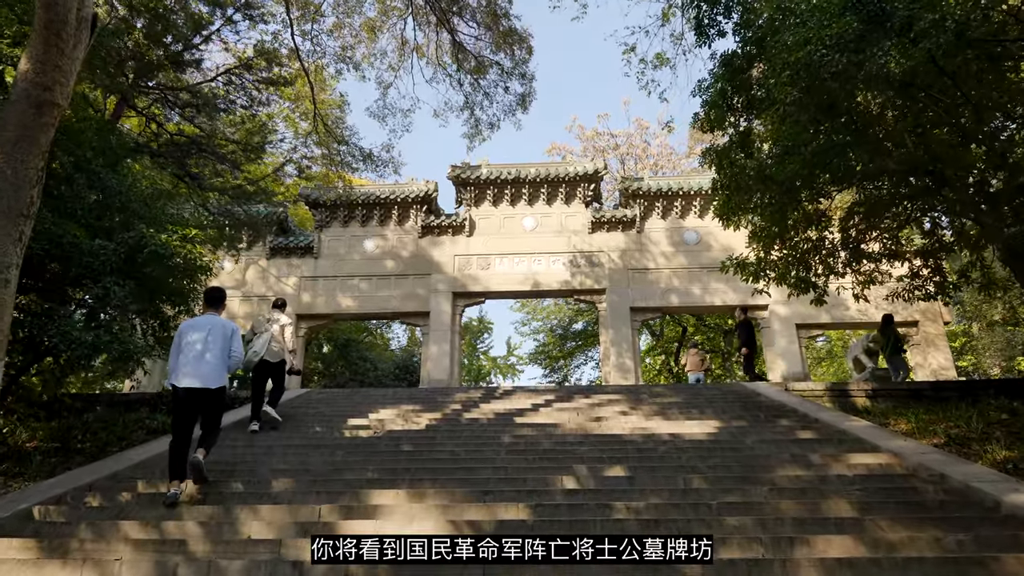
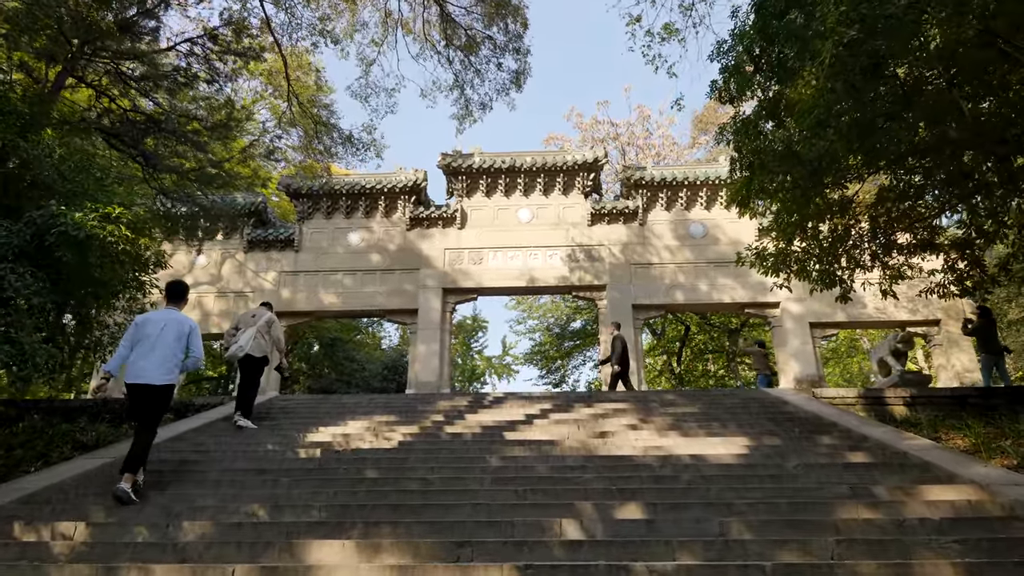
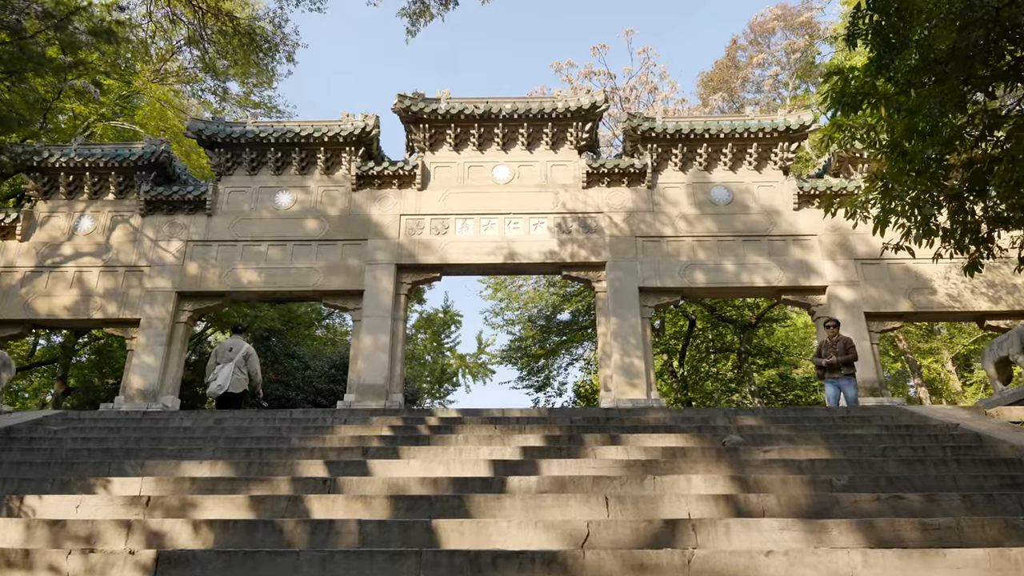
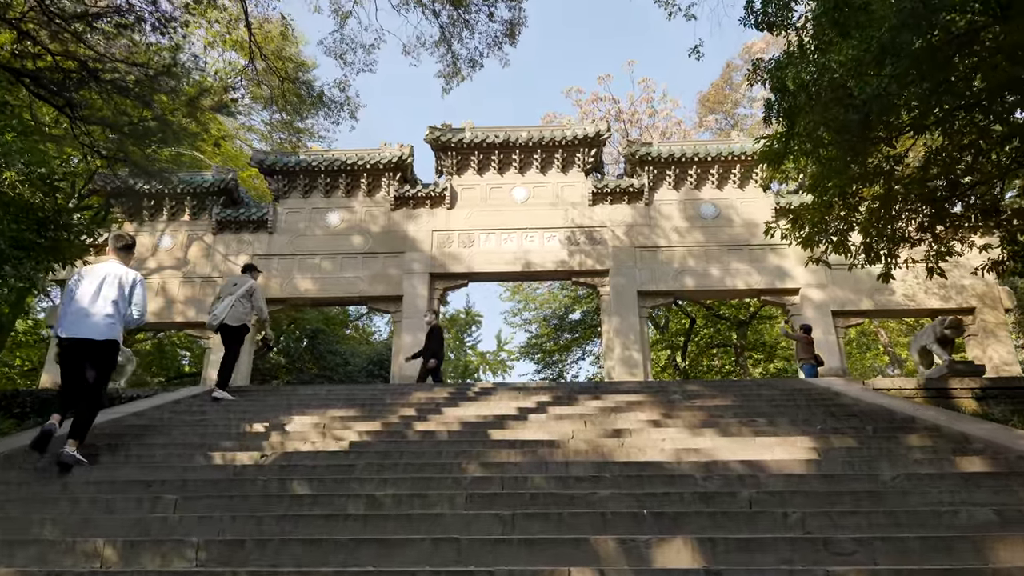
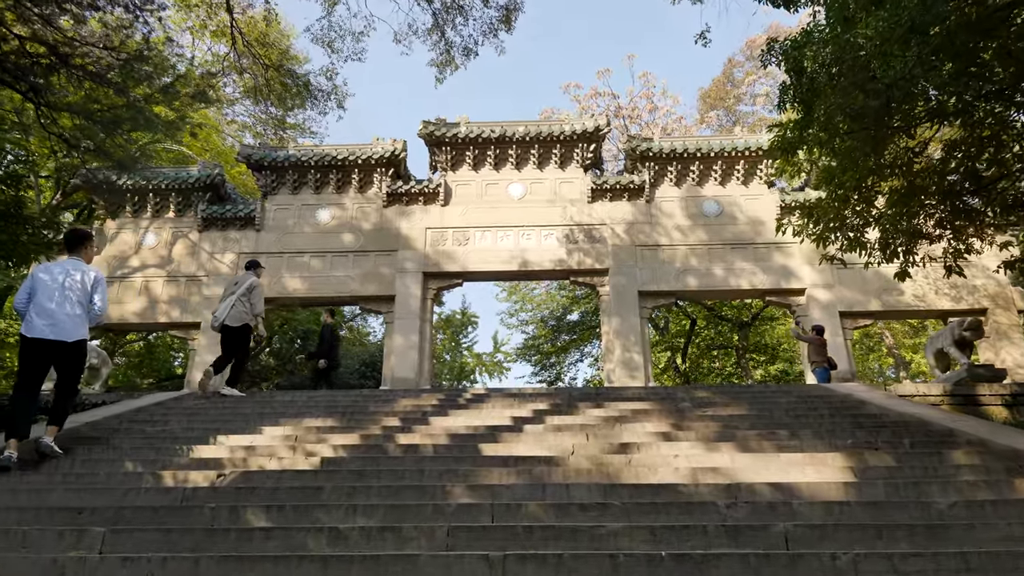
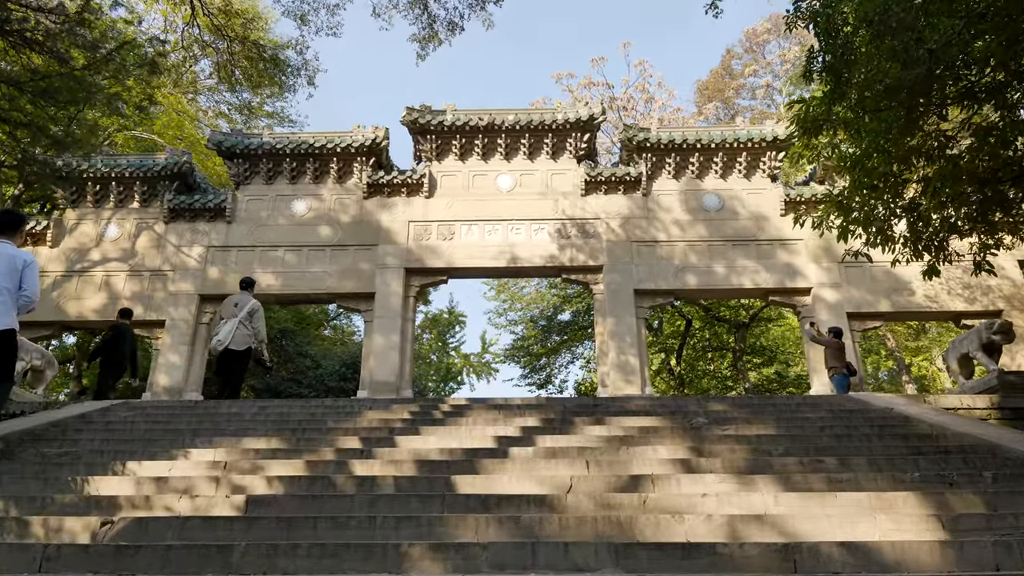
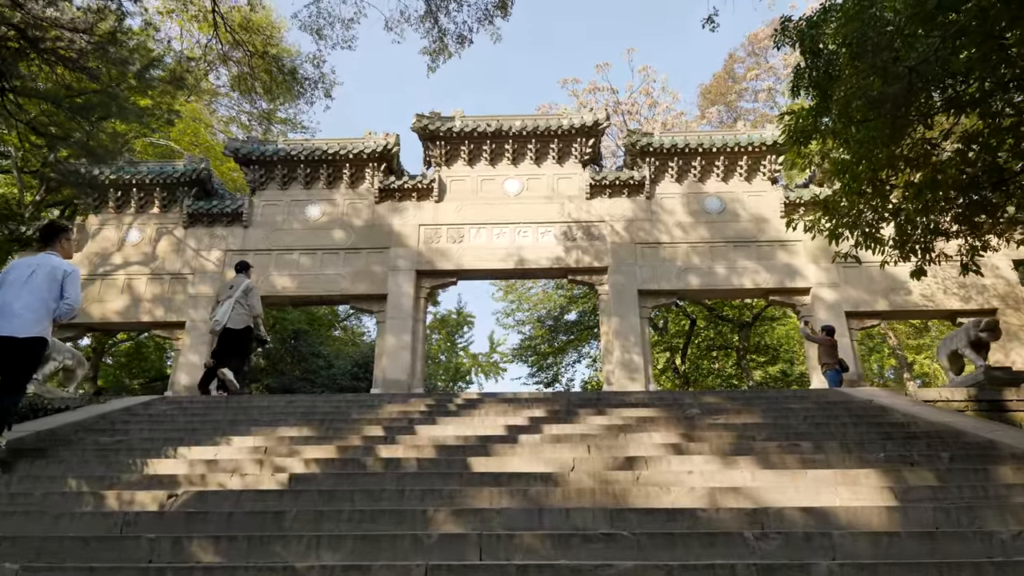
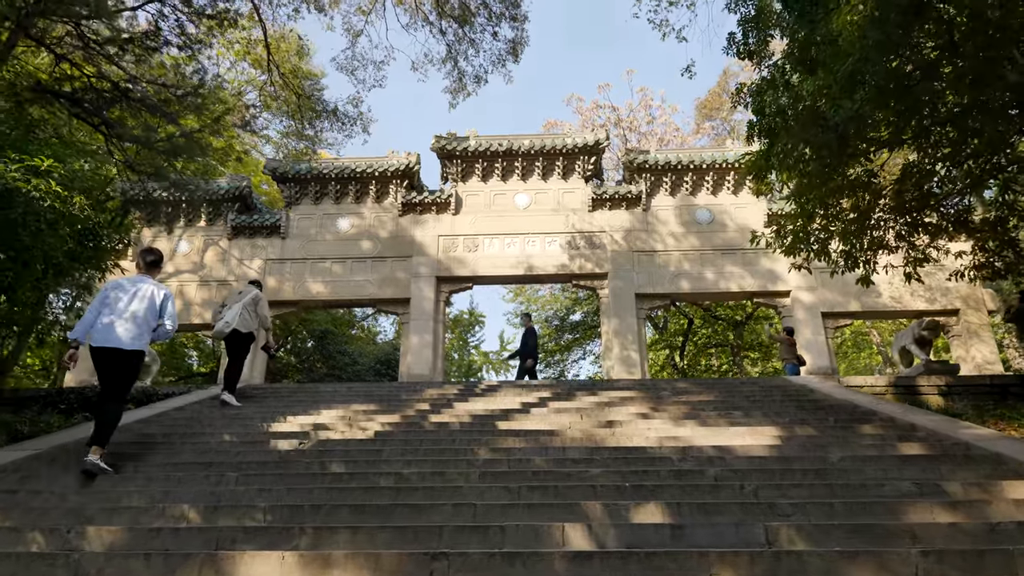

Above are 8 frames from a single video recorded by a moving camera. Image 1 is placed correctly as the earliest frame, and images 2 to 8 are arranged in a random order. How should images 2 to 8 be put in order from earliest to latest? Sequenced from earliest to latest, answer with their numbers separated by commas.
2, 8, 4, 5, 7, 6, 3
